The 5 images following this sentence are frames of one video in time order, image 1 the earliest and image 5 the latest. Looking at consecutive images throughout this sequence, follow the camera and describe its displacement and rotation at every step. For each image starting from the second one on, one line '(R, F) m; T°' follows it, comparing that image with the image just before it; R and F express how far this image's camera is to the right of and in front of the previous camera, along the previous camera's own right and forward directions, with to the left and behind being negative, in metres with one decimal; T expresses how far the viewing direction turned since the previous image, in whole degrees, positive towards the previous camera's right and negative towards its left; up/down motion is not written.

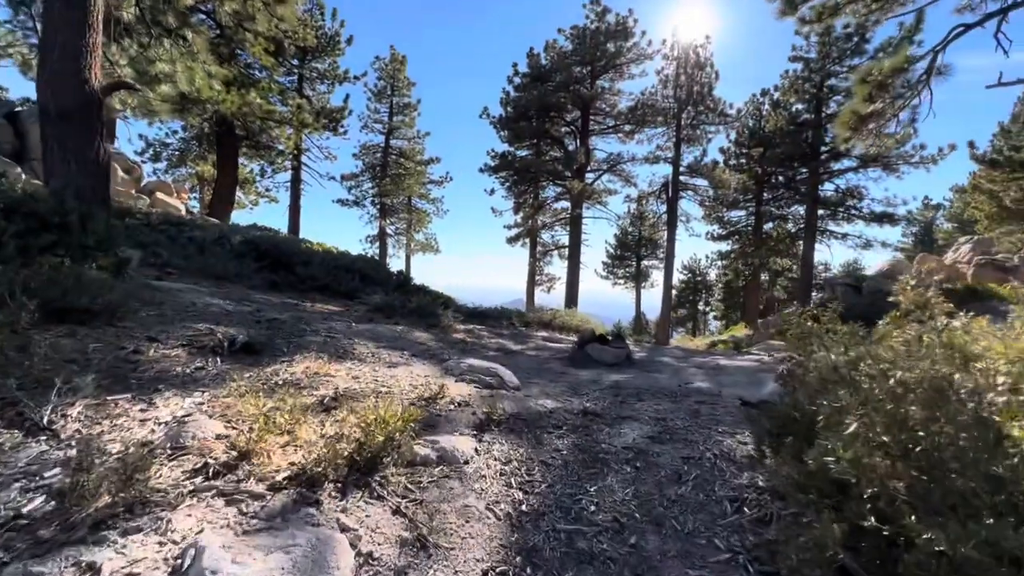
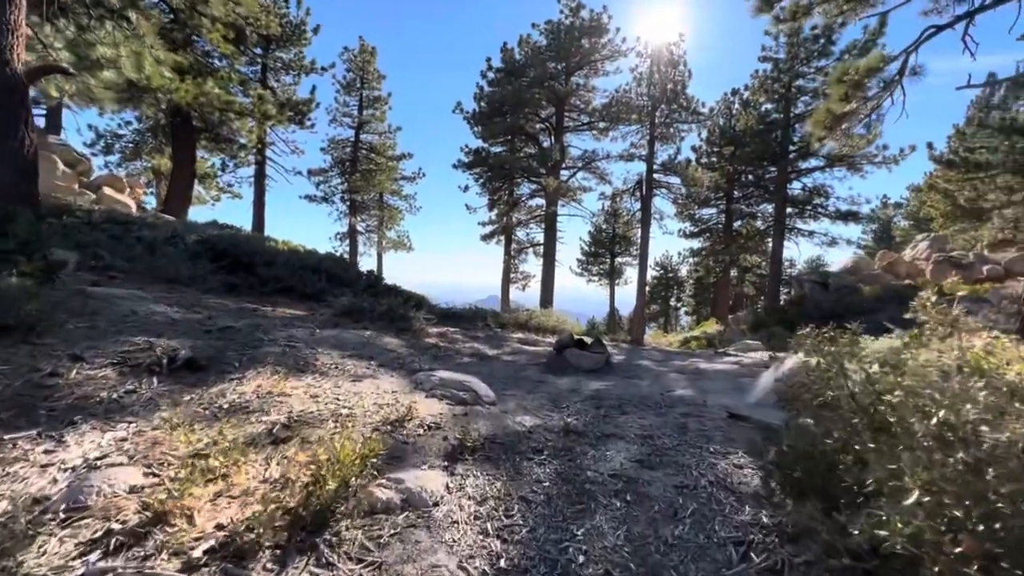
(0.0, +0.3) m; +3°
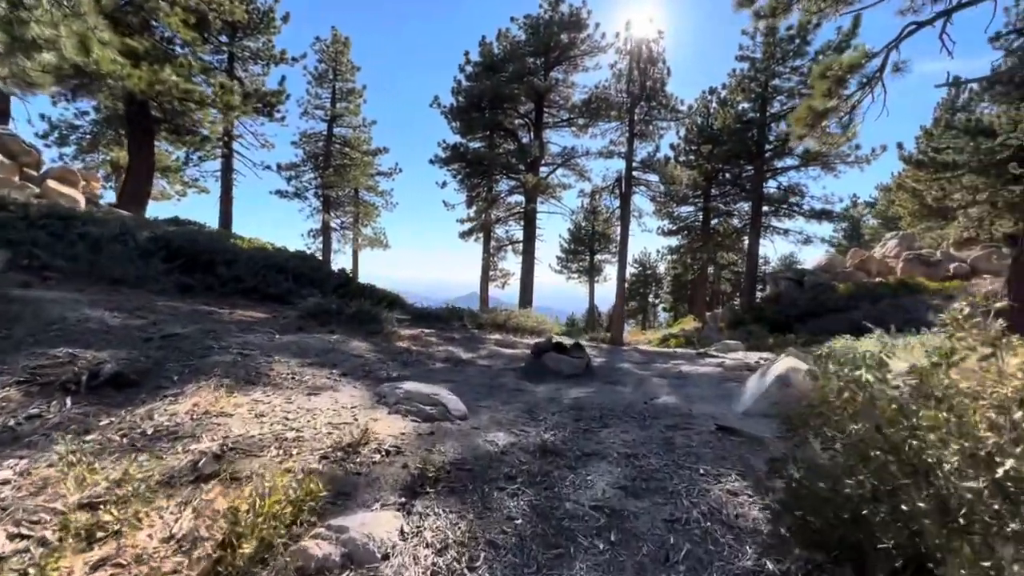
(+0.1, +0.3) m; +2°
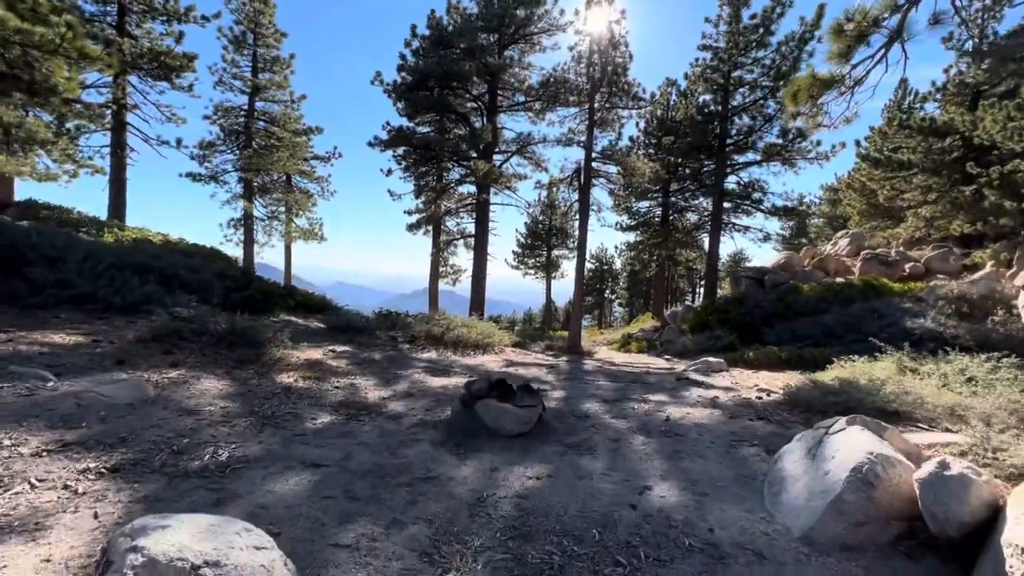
(+0.3, +1.8) m; +5°
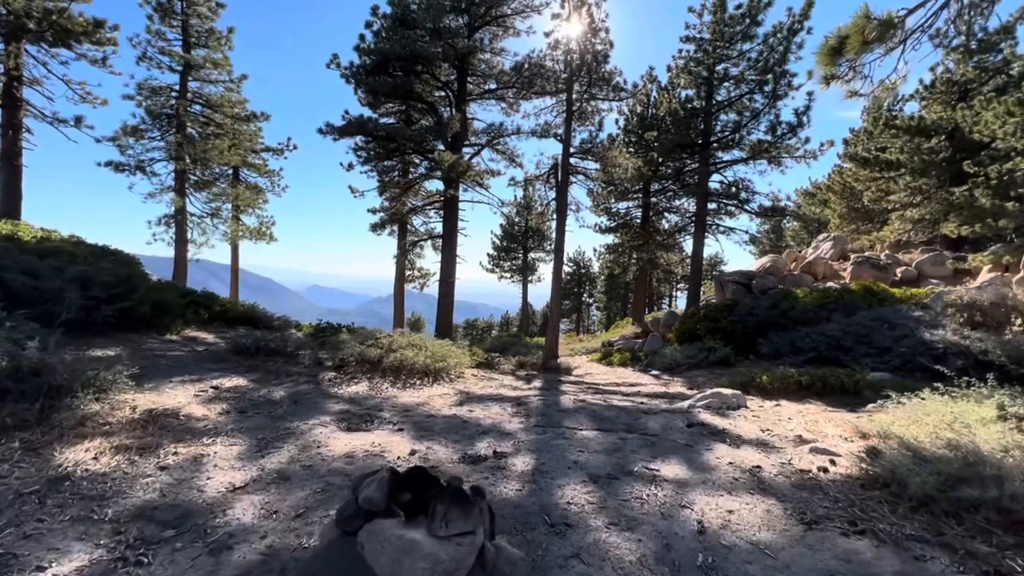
(+0.3, +1.8) m; +3°
